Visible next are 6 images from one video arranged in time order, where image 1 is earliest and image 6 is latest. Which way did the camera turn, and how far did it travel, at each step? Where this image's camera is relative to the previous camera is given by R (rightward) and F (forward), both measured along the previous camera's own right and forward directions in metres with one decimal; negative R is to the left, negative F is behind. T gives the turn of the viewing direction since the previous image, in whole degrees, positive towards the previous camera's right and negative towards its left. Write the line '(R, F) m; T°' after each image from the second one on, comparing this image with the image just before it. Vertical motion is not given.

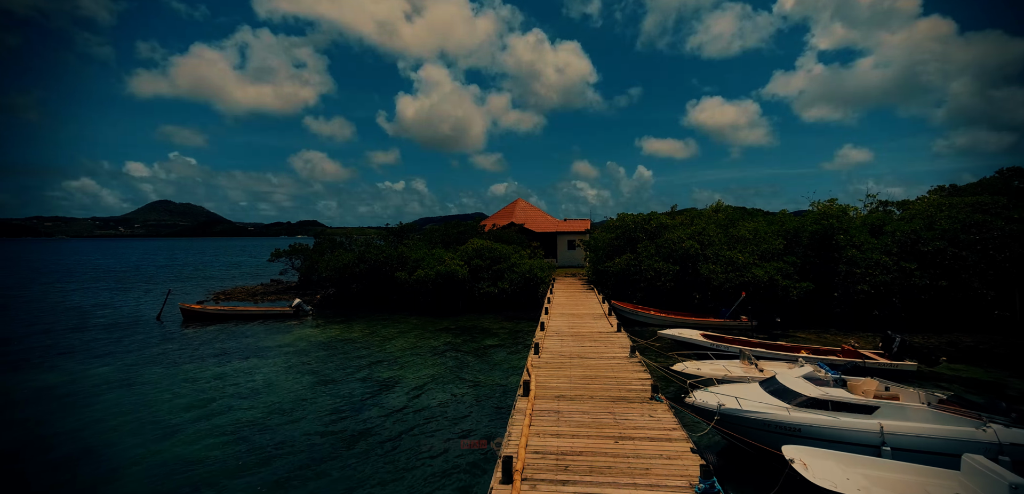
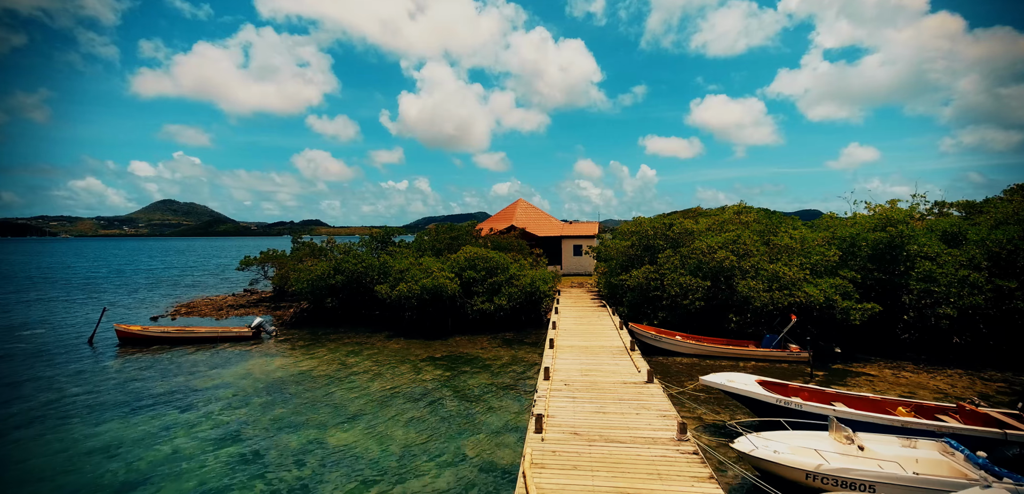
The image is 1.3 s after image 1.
(+0.3, +5.4) m; 0°
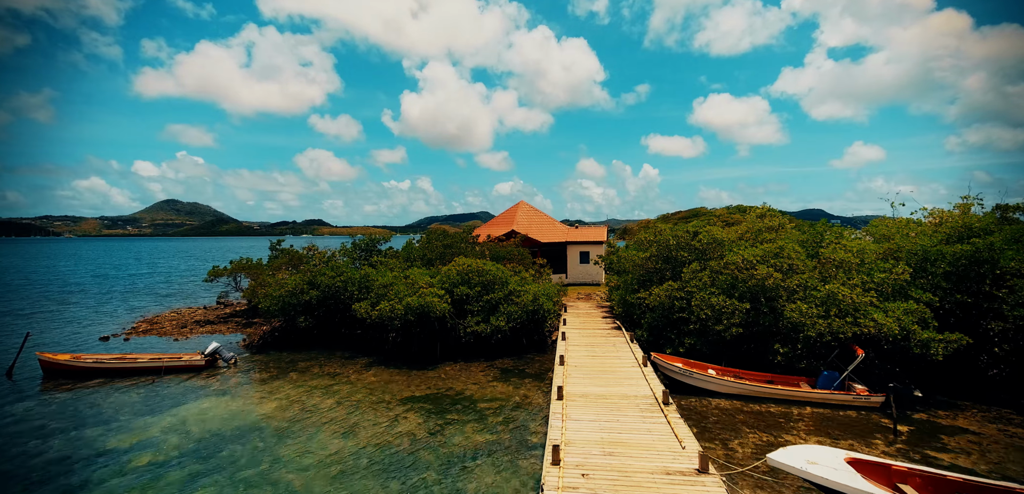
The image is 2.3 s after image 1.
(+0.2, +4.6) m; 0°
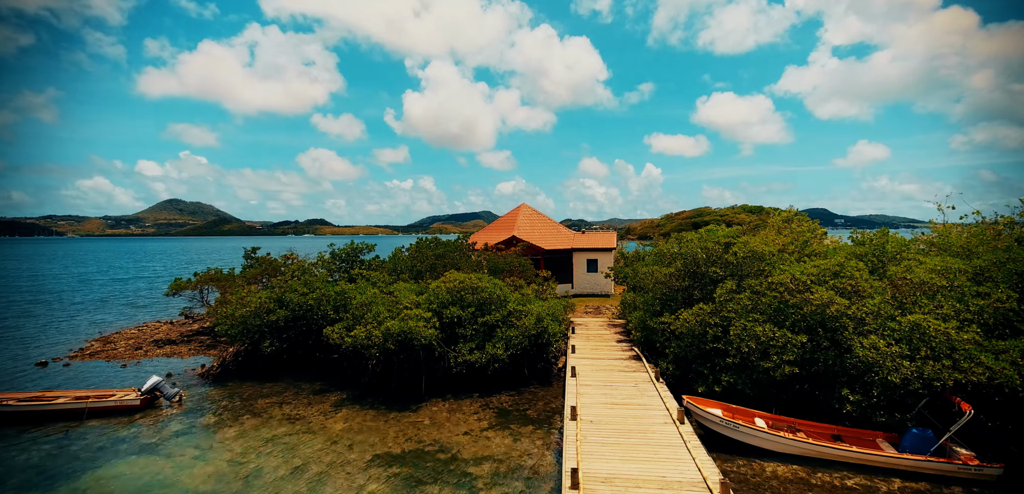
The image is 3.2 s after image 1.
(+0.2, +4.4) m; 0°
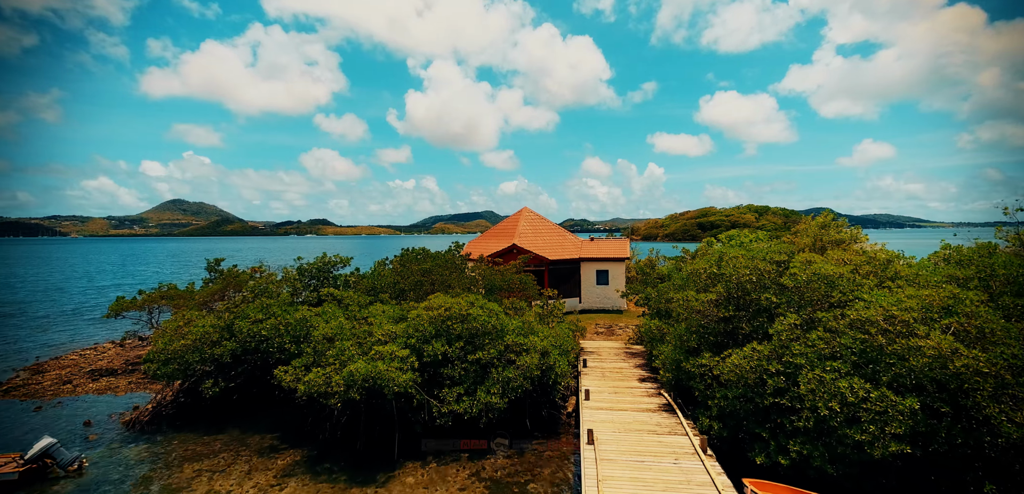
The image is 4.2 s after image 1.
(+0.2, +5.0) m; 0°
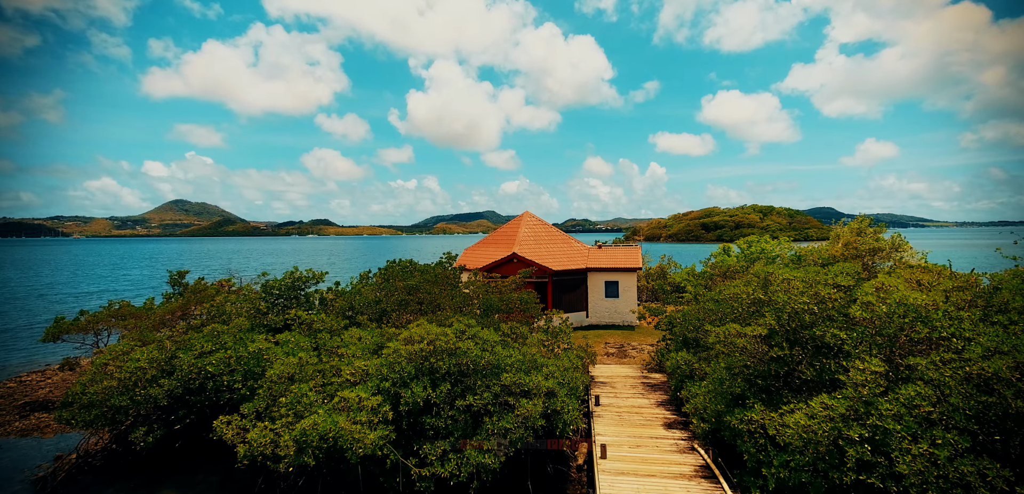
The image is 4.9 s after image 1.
(+0.1, +3.9) m; 0°
